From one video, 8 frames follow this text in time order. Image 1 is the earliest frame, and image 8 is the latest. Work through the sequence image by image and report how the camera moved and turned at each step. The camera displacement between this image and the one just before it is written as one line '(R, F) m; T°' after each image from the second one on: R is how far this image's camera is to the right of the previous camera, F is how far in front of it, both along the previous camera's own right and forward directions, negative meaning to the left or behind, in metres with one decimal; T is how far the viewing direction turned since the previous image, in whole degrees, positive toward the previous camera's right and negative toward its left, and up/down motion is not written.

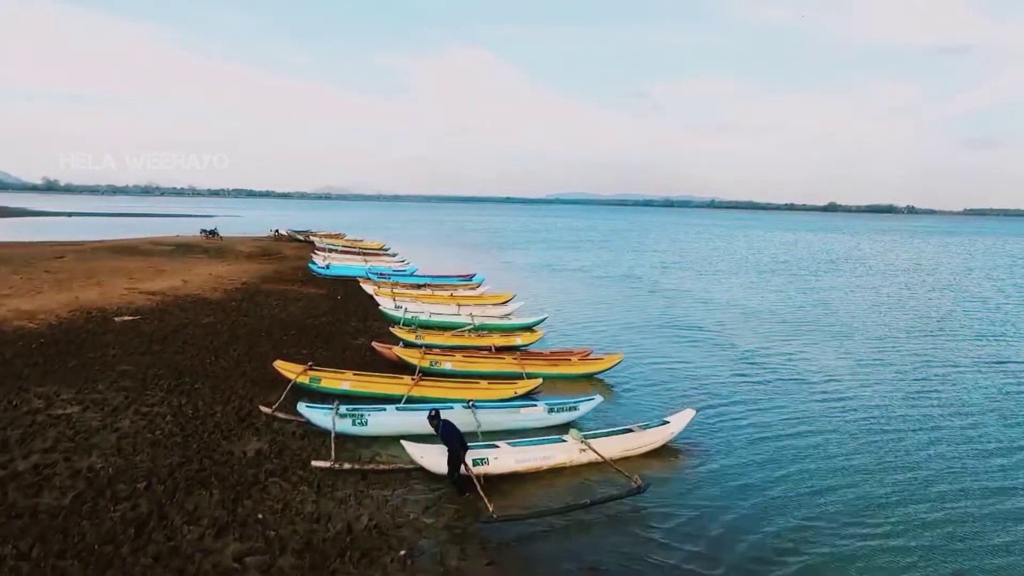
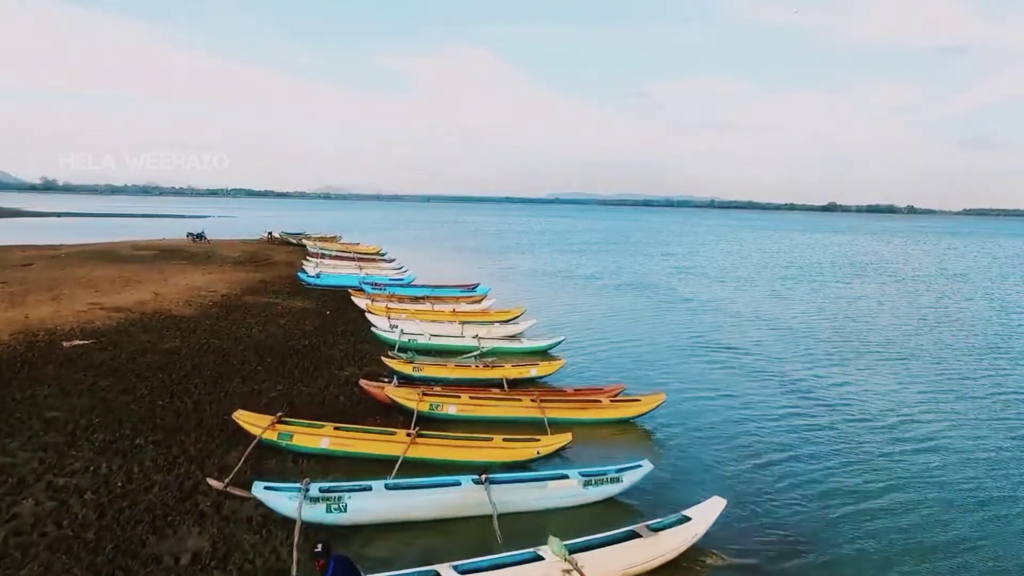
(-0.4, +3.2) m; 0°
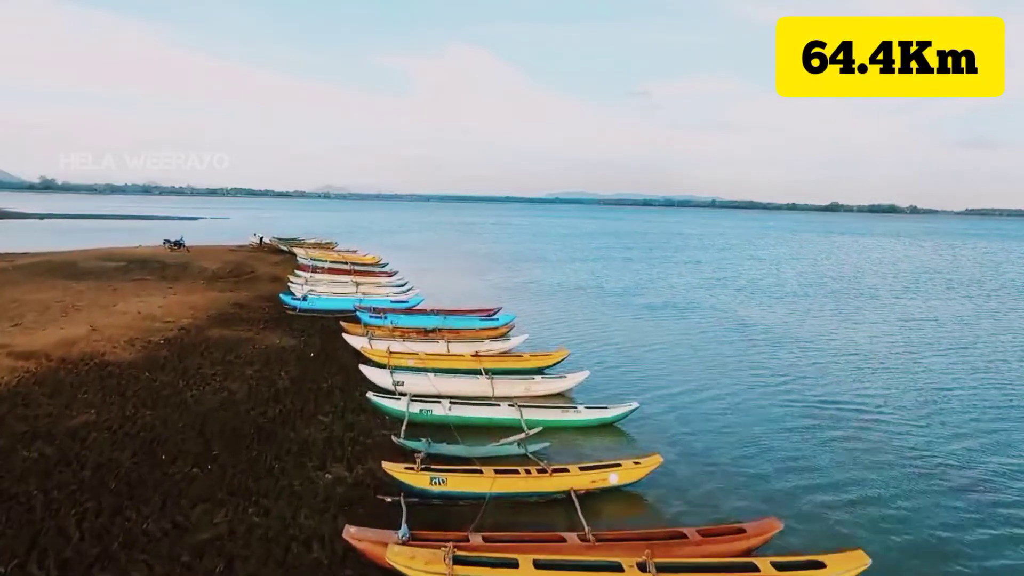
(-1.2, +6.2) m; 0°
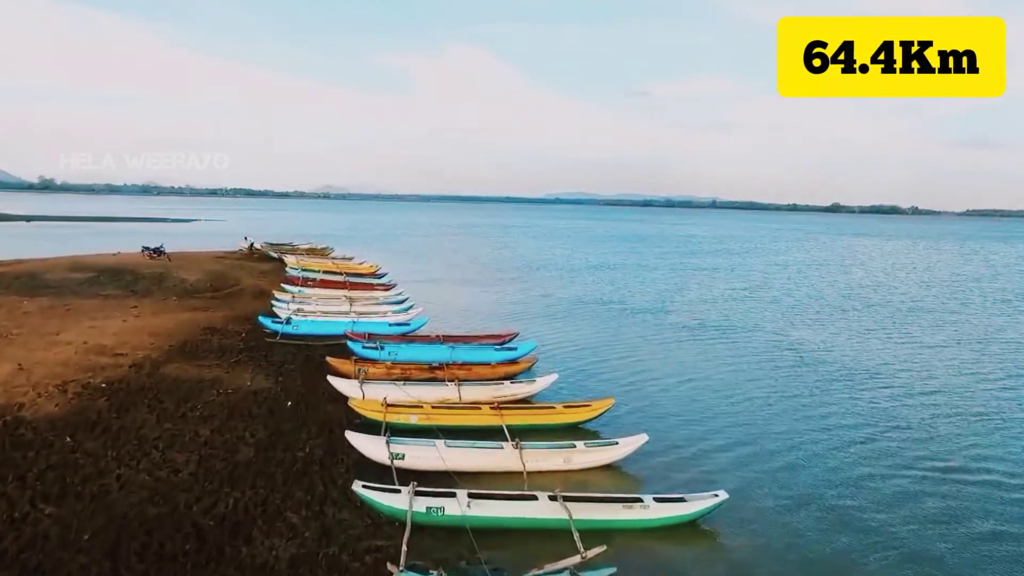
(-0.7, +4.2) m; 0°
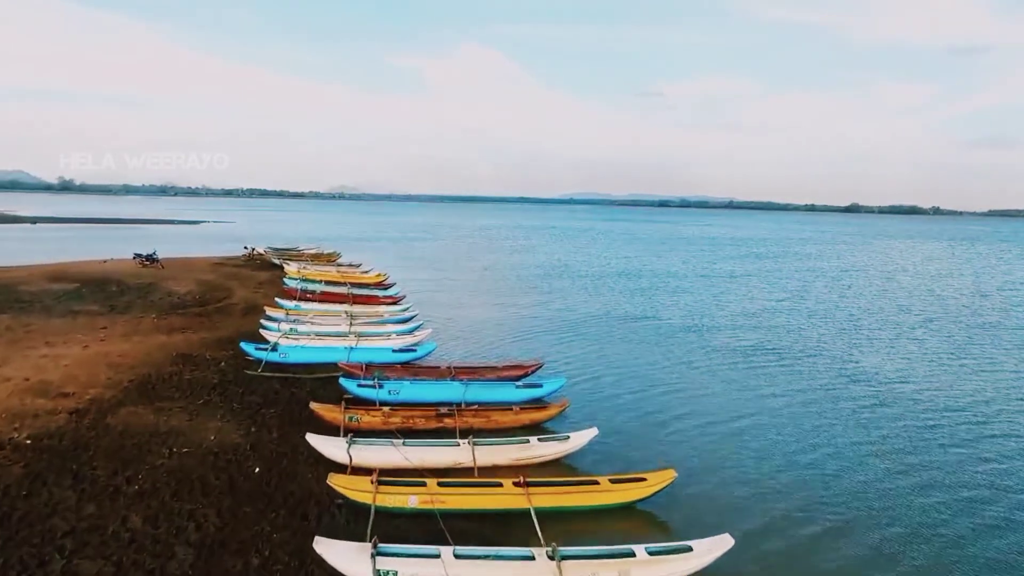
(-0.3, +3.7) m; -1°
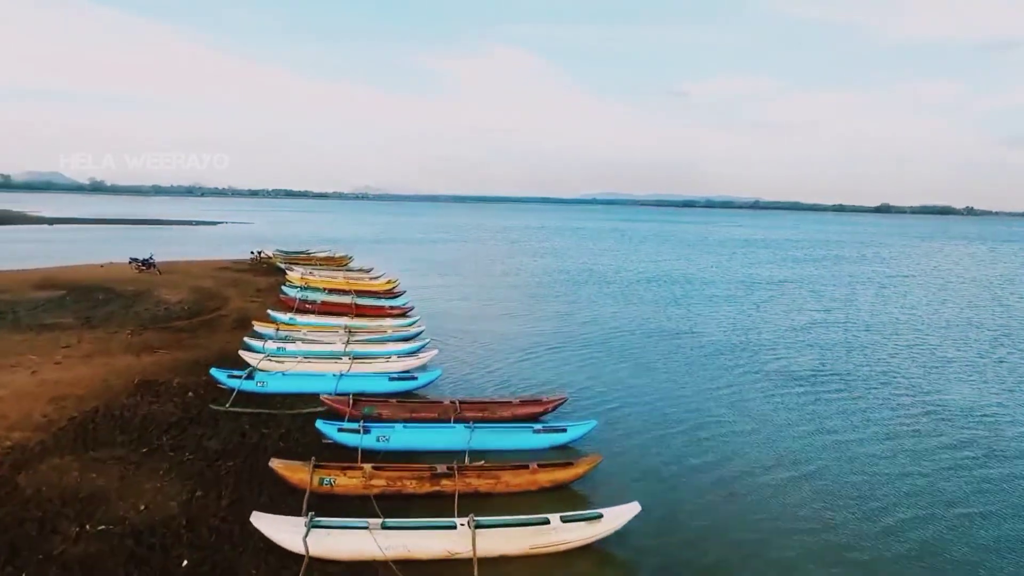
(+0.1, +3.5) m; -2°
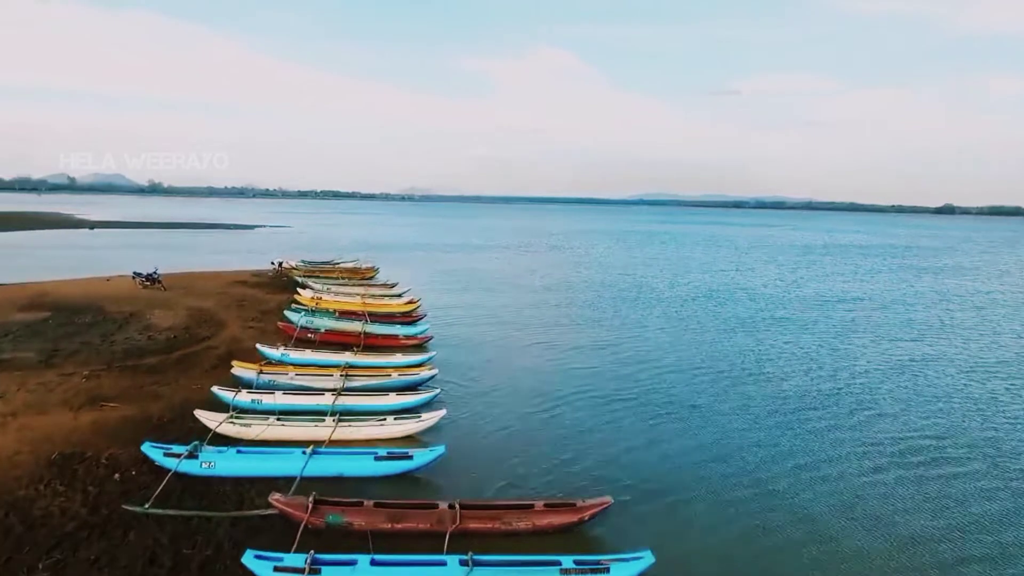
(+0.4, +4.8) m; -4°
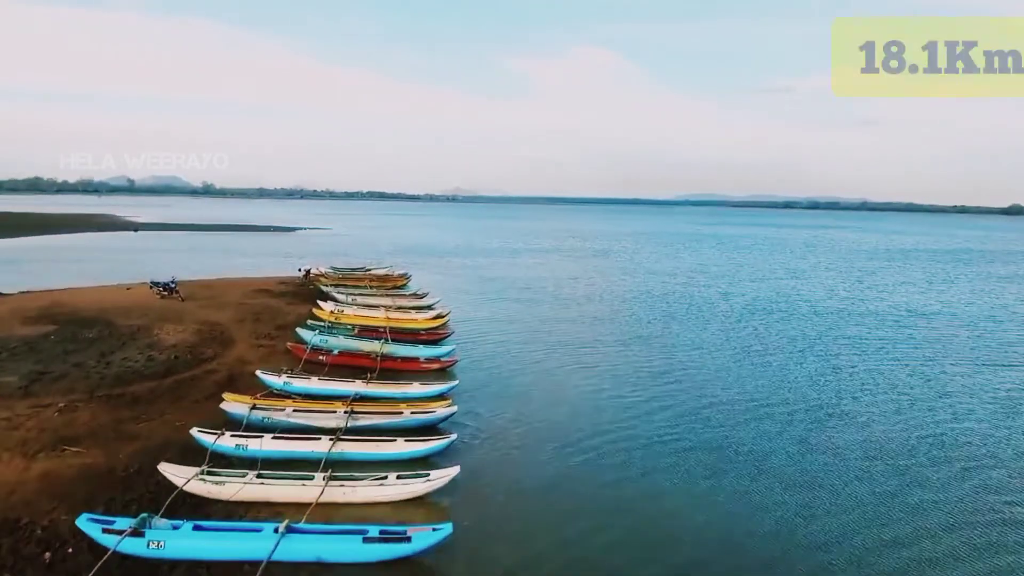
(+0.3, +3.2) m; -4°
